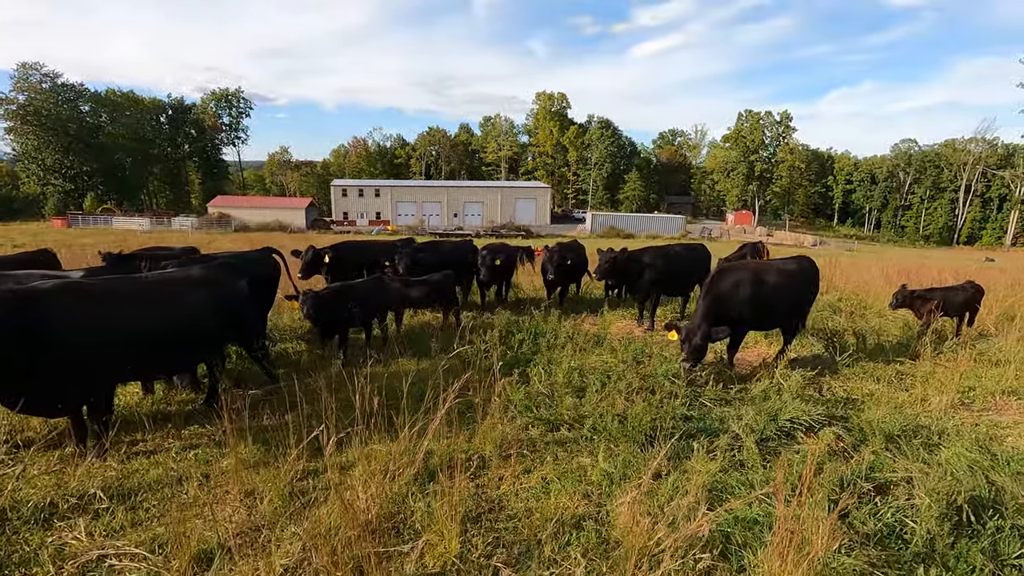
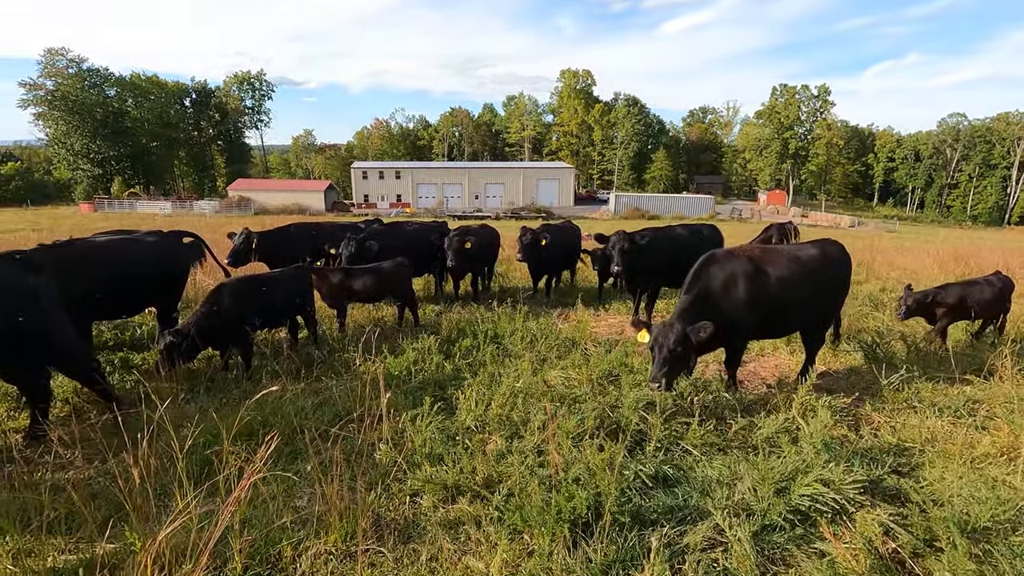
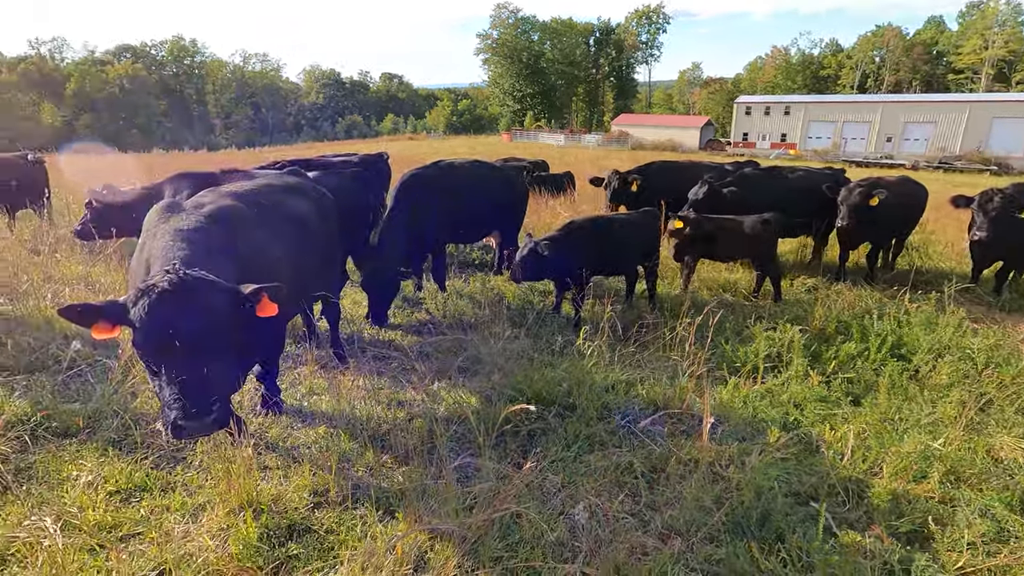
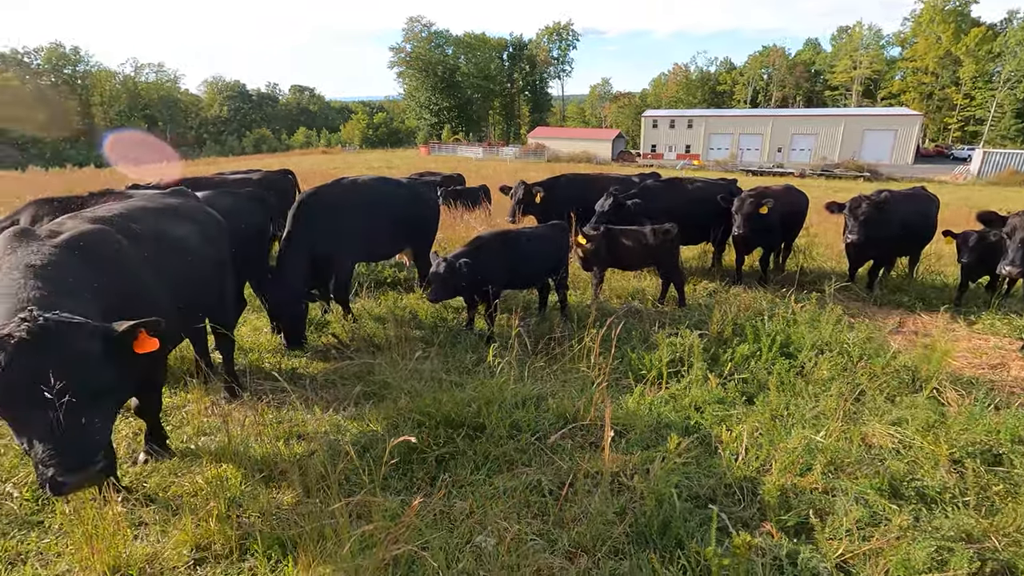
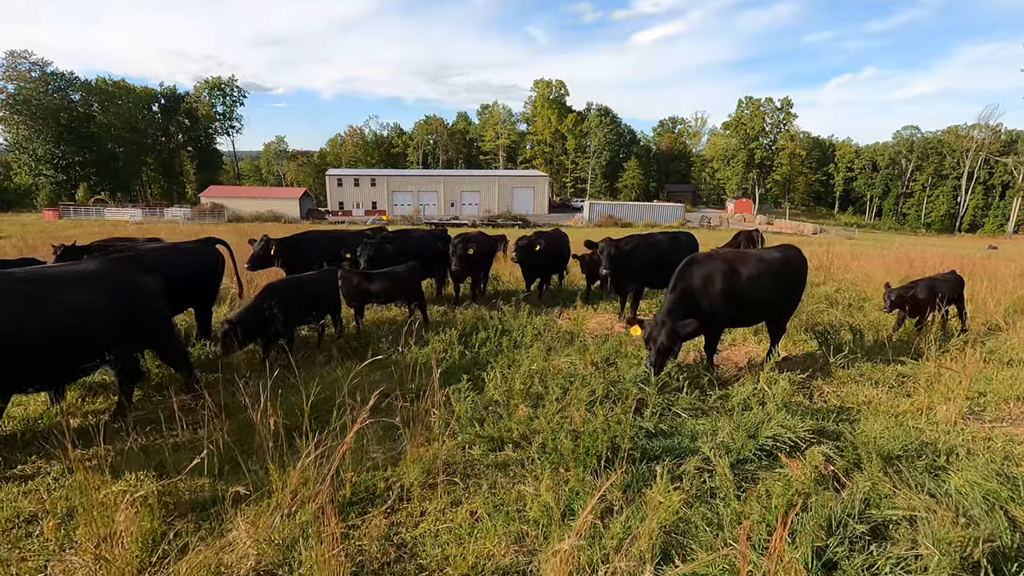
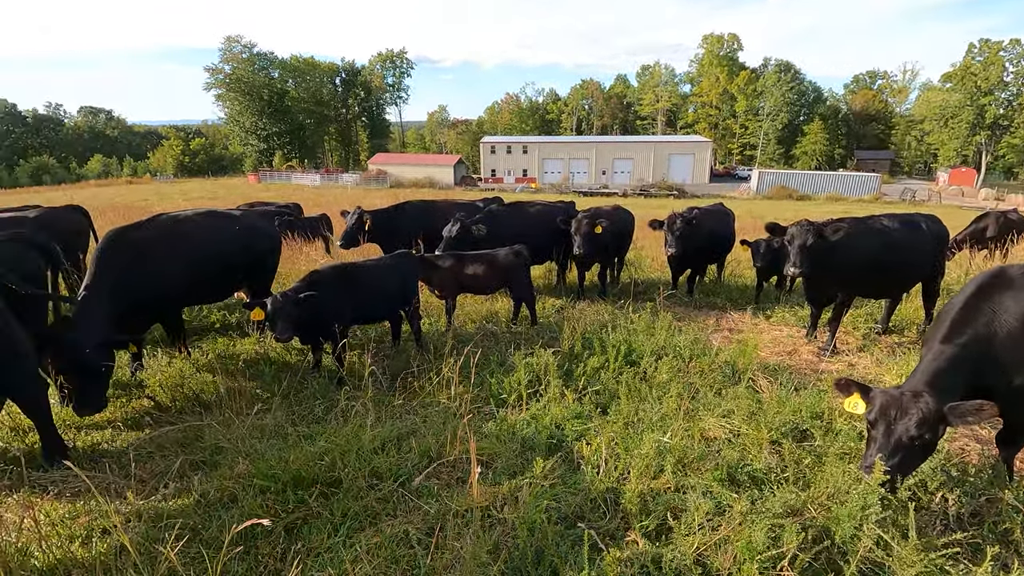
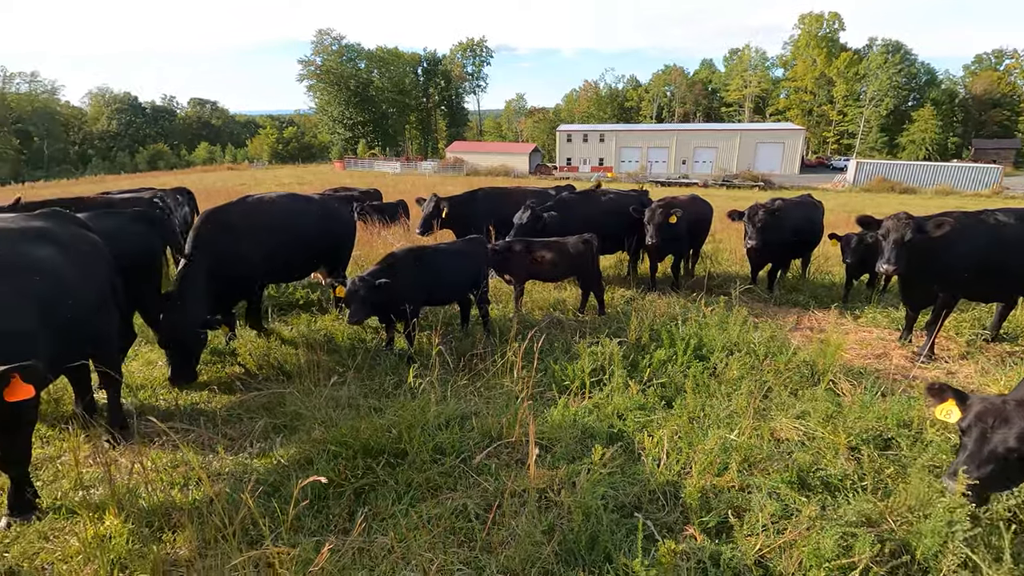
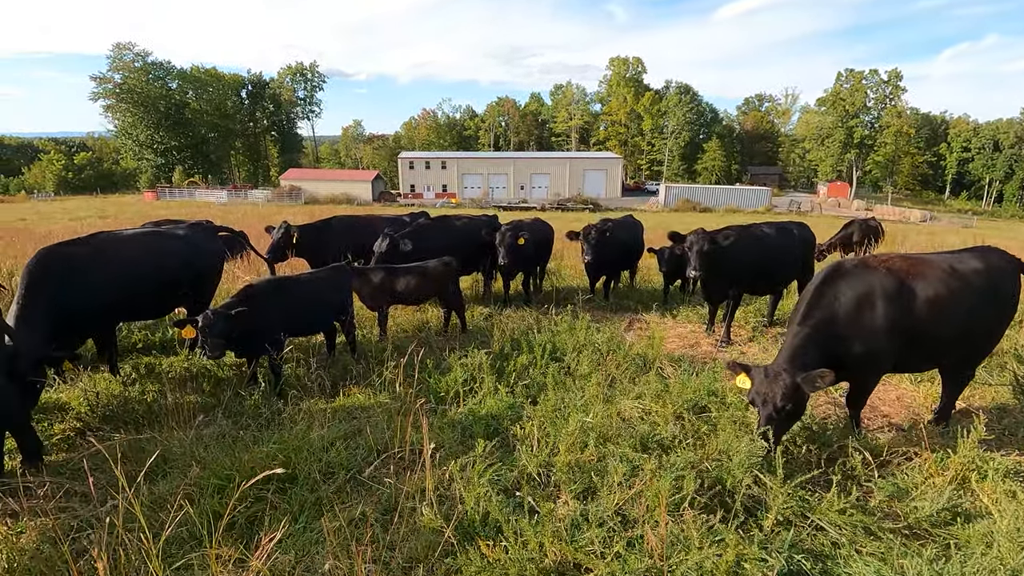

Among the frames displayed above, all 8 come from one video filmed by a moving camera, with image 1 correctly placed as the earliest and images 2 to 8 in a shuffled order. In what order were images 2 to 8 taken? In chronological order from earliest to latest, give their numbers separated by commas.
5, 2, 8, 6, 7, 4, 3
